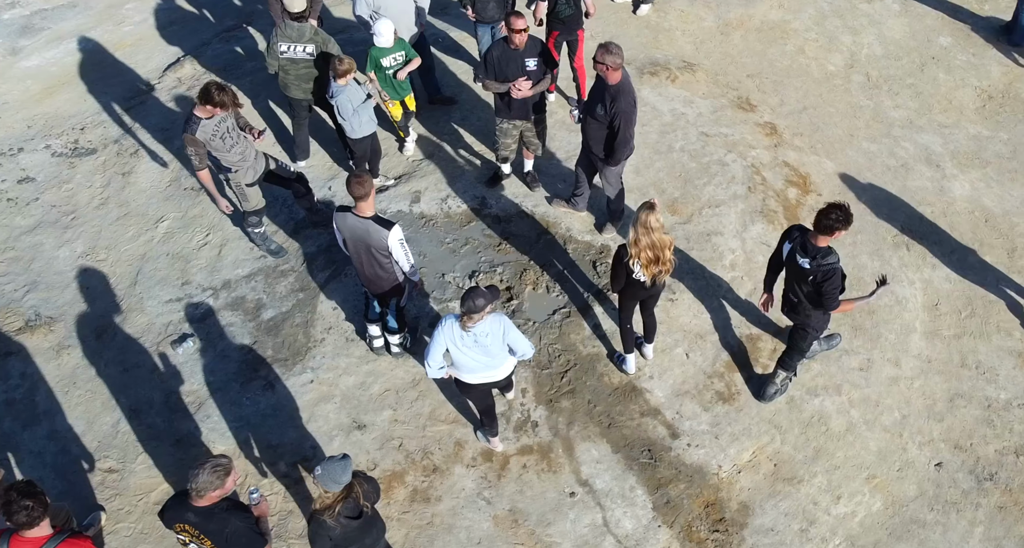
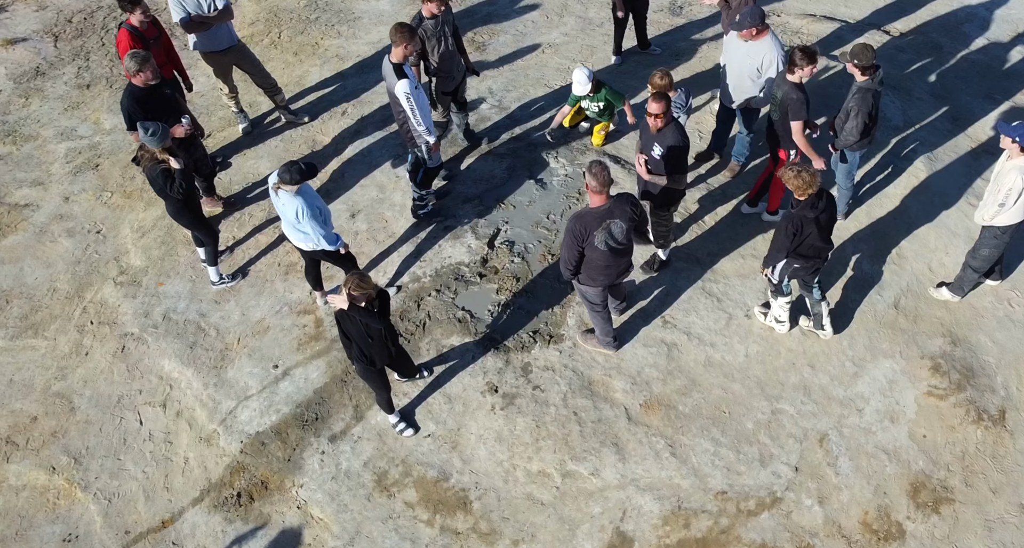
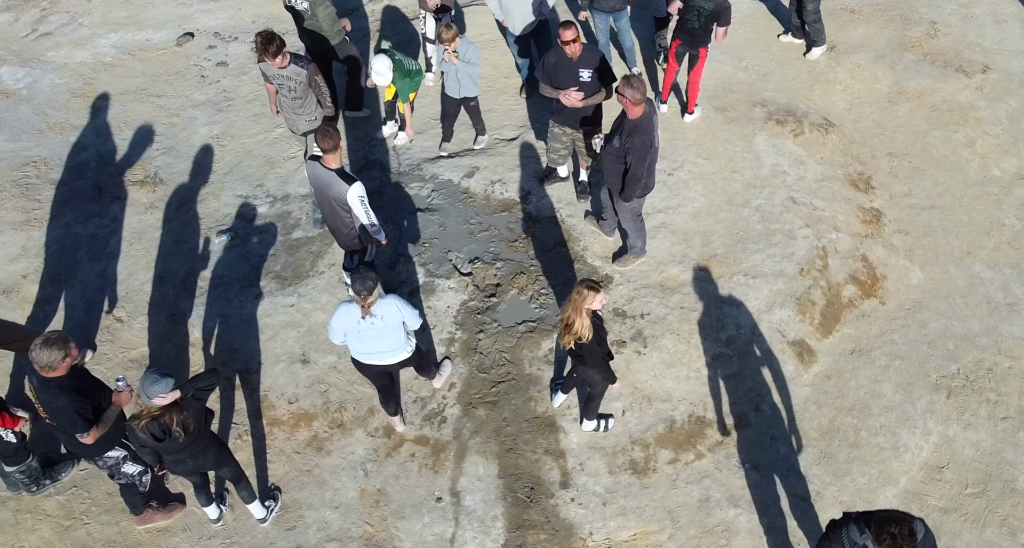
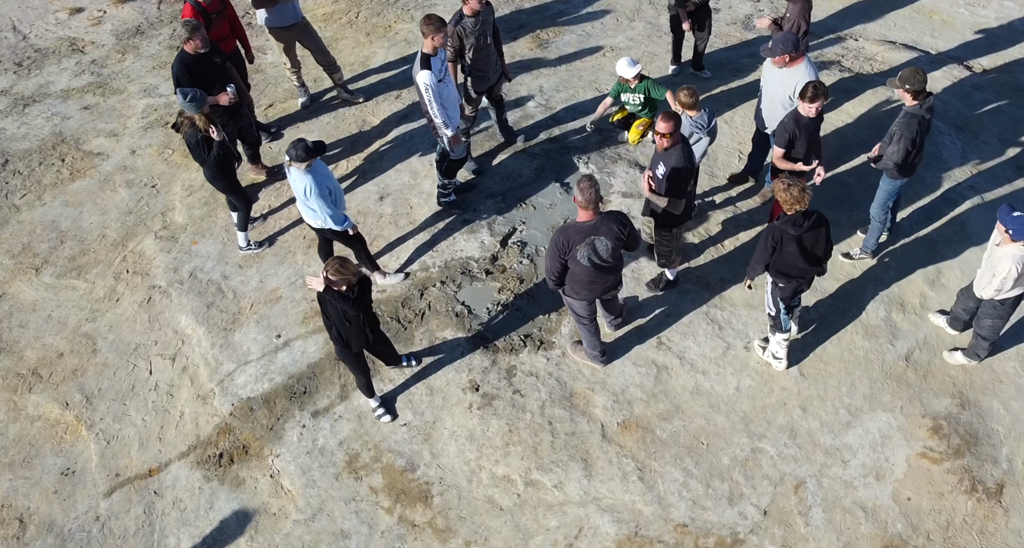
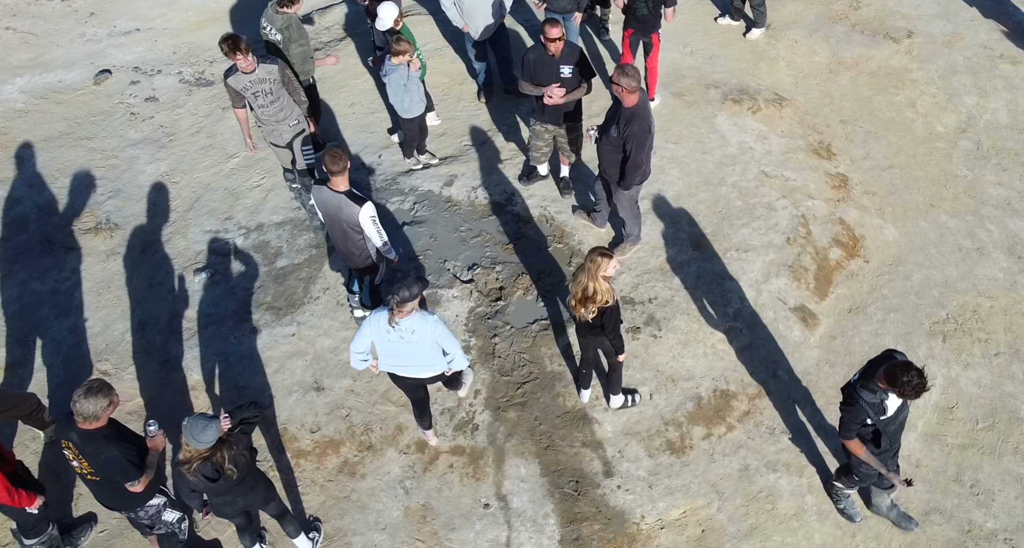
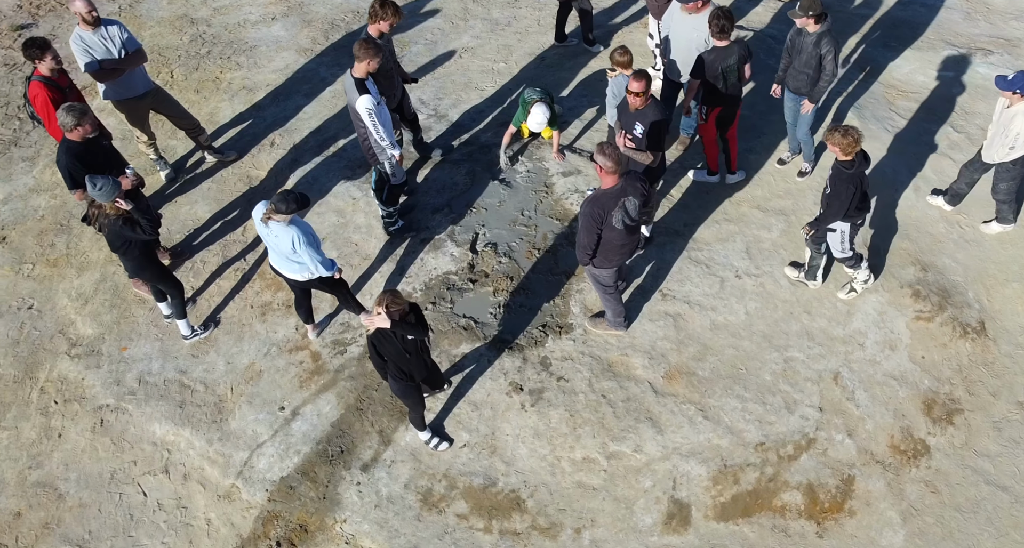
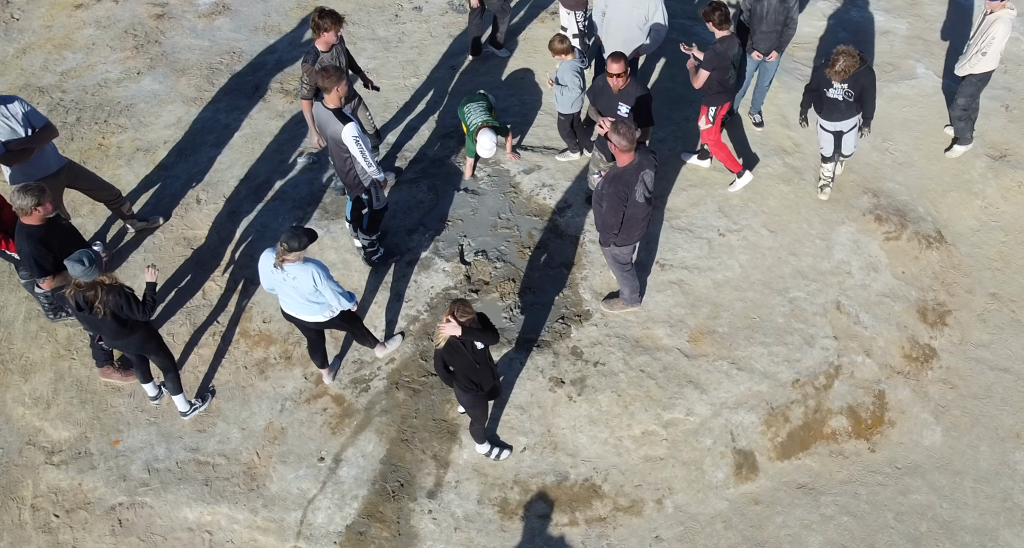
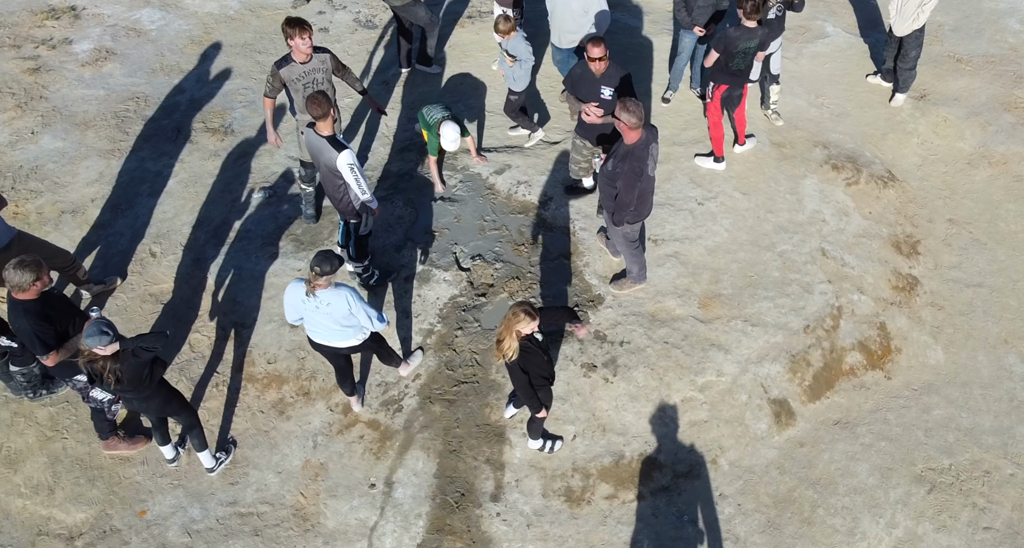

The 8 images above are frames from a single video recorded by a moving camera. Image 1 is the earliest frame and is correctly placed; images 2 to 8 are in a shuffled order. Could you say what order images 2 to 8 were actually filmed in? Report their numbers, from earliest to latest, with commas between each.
5, 3, 8, 7, 6, 2, 4
